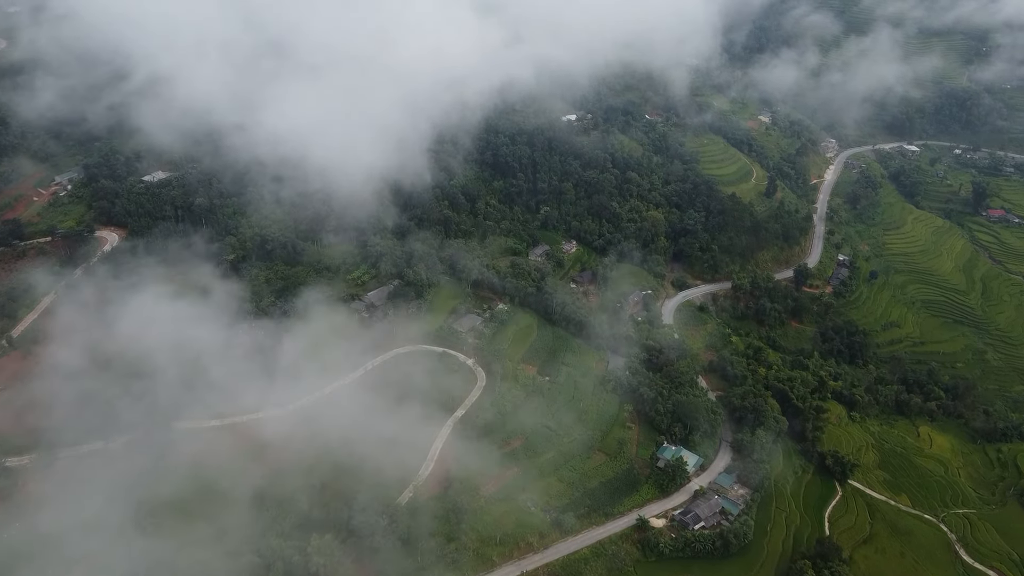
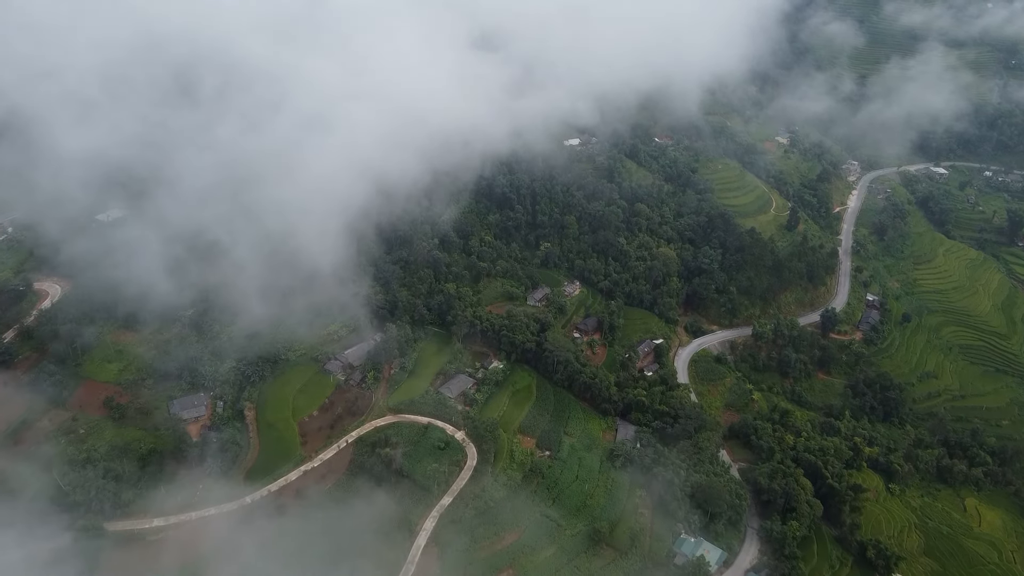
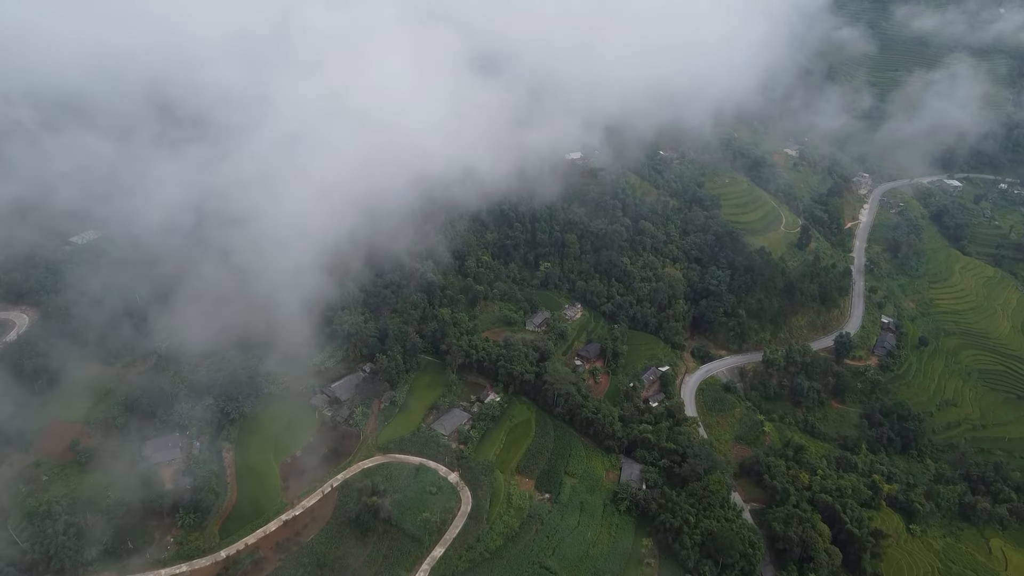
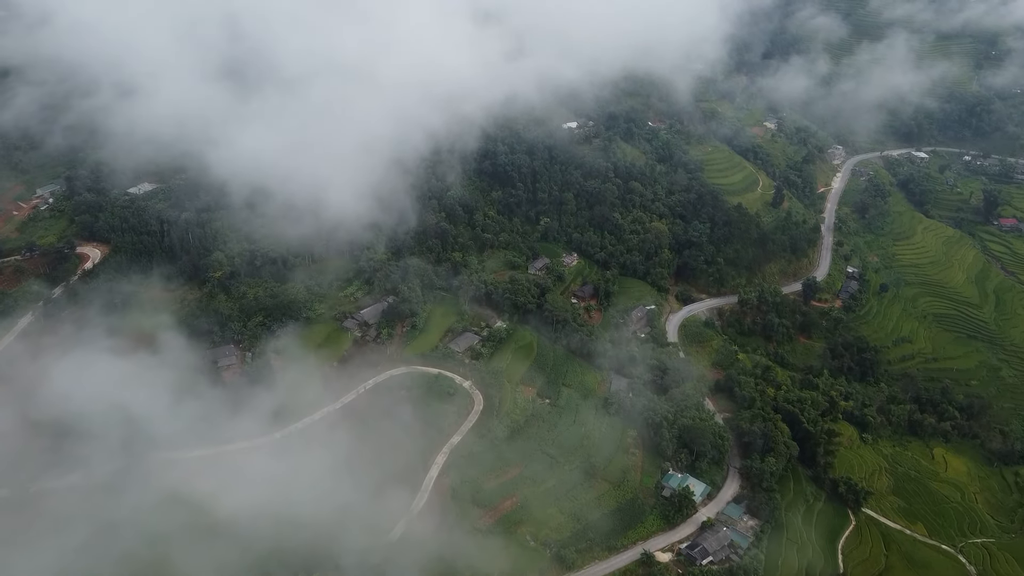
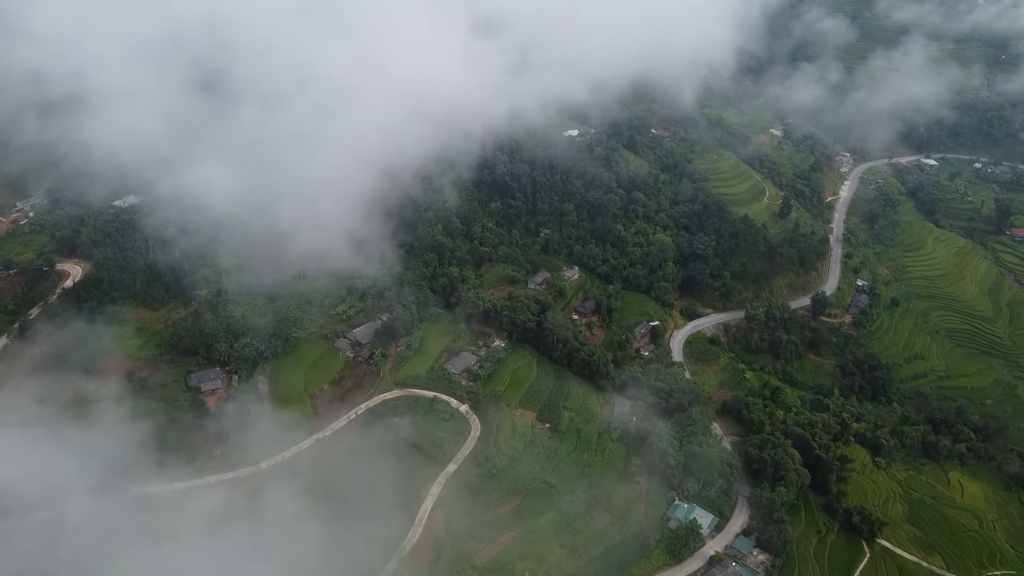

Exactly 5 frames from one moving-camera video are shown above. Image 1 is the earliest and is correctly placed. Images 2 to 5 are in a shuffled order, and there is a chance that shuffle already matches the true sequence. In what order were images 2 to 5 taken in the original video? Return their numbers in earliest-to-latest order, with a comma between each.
4, 5, 2, 3
